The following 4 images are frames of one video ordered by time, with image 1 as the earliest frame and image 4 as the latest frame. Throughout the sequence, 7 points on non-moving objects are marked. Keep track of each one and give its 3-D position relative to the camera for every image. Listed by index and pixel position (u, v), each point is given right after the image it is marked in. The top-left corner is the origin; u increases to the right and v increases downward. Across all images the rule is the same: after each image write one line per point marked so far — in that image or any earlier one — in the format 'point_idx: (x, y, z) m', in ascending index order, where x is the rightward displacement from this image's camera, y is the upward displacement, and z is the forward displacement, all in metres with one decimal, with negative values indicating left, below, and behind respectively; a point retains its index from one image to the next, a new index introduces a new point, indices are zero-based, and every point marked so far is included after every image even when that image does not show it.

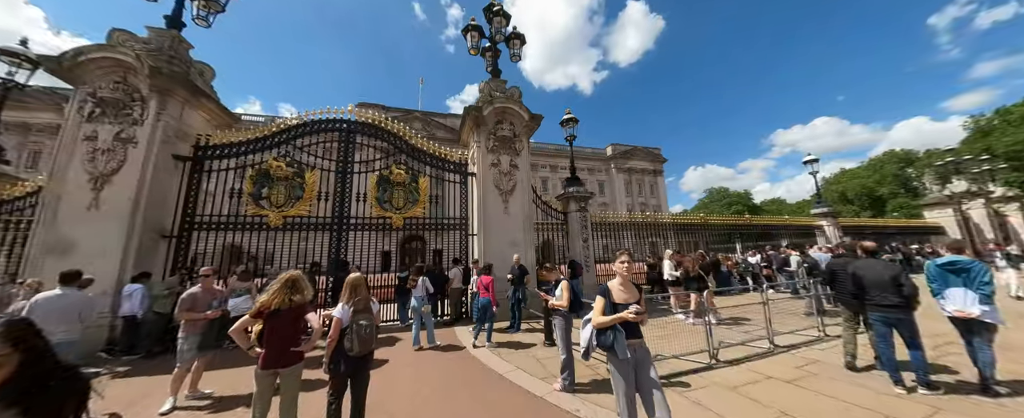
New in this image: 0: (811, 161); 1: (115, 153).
0: (+16.3, +2.6, +16.6) m
1: (-9.7, +1.4, +7.4) m
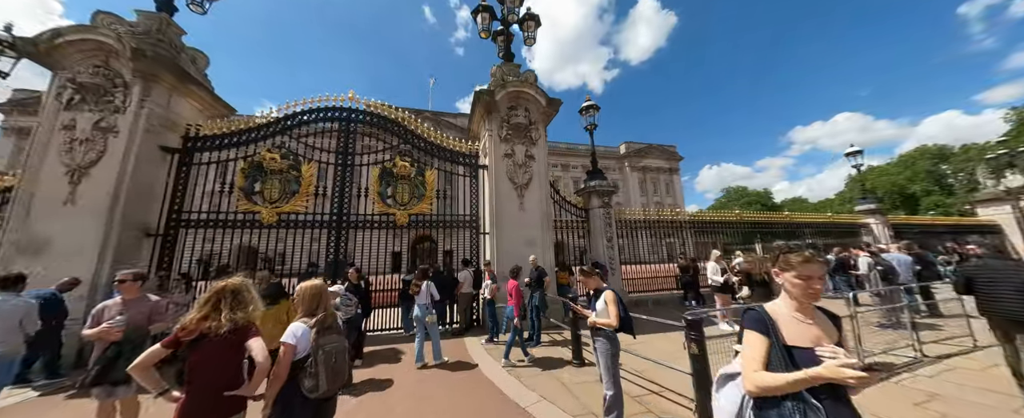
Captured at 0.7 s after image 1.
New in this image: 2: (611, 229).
0: (+17.0, +2.8, +15.1) m
1: (-9.3, +1.5, +6.7) m
2: (+3.0, -0.6, +9.2) m
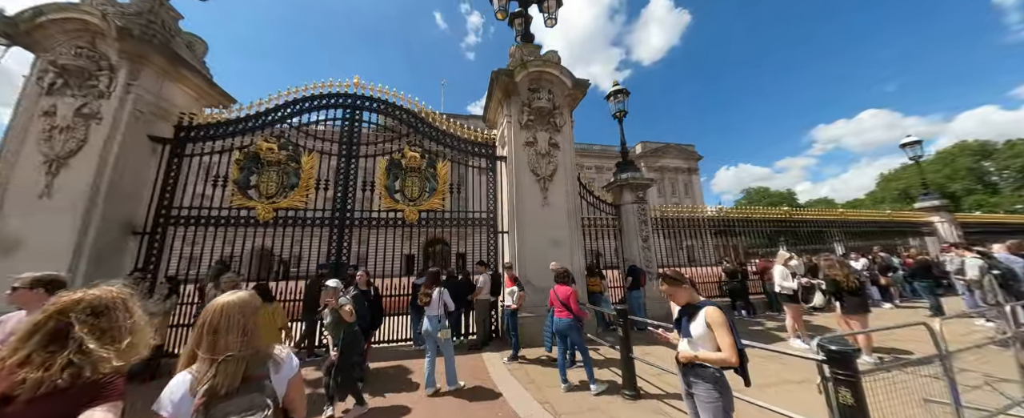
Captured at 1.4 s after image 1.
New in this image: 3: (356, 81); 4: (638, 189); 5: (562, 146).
0: (+17.8, +2.9, +13.6) m
1: (-8.8, +1.6, +6.1) m
2: (+3.6, -0.5, +8.1) m
3: (-4.2, +3.4, +8.2) m
4: (+3.4, +0.5, +8.3) m
5: (+1.3, +1.6, +7.7) m
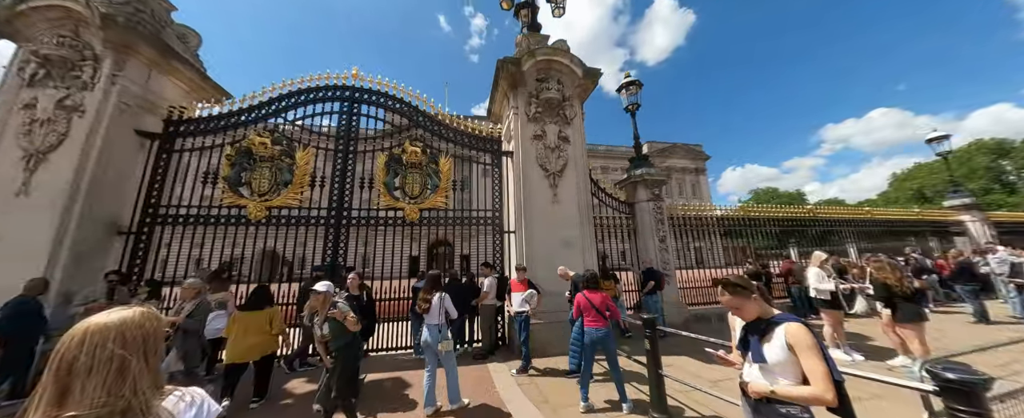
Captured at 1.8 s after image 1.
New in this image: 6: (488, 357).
0: (+18.0, +3.0, +12.9) m
1: (-8.7, +1.6, +5.8) m
2: (+3.7, -0.4, +7.6) m
3: (-4.0, +3.5, +7.8) m
4: (+3.6, +0.6, +7.8) m
5: (+1.4, +1.7, +7.2) m
6: (-0.5, -2.8, +5.7) m
